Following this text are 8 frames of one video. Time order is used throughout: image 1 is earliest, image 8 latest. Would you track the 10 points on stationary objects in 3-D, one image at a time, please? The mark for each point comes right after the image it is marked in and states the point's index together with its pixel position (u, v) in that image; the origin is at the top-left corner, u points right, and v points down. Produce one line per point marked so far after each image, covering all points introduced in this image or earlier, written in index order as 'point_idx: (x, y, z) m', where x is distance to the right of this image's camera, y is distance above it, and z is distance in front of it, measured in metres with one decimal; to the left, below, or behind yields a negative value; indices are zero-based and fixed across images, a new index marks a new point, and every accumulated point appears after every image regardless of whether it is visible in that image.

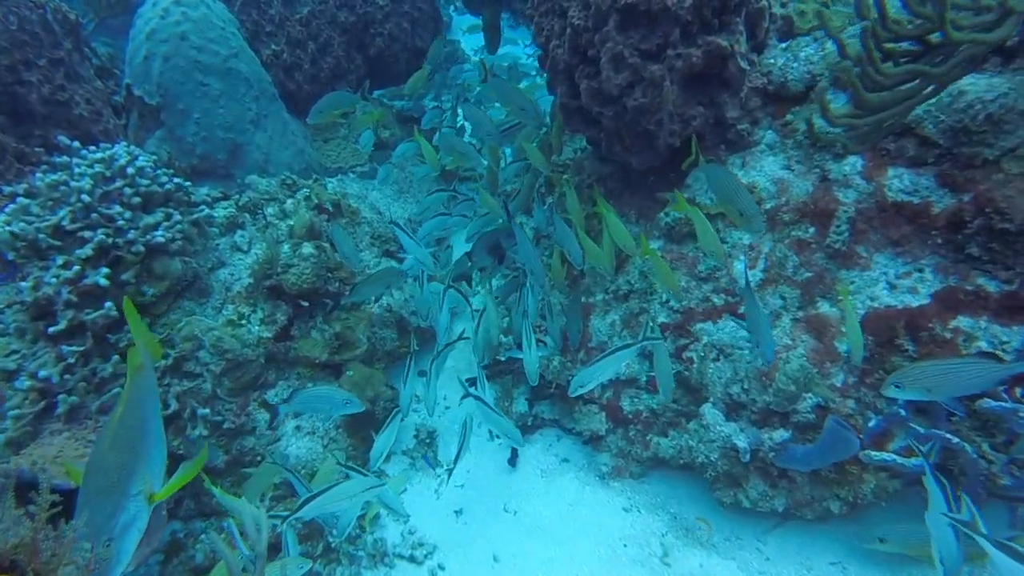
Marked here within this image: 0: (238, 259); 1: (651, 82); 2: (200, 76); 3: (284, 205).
0: (-2.3, +0.3, +5.2) m
1: (+1.0, +1.4, +4.3) m
2: (-2.8, +1.9, +5.6) m
3: (-2.0, +0.7, +5.7) m
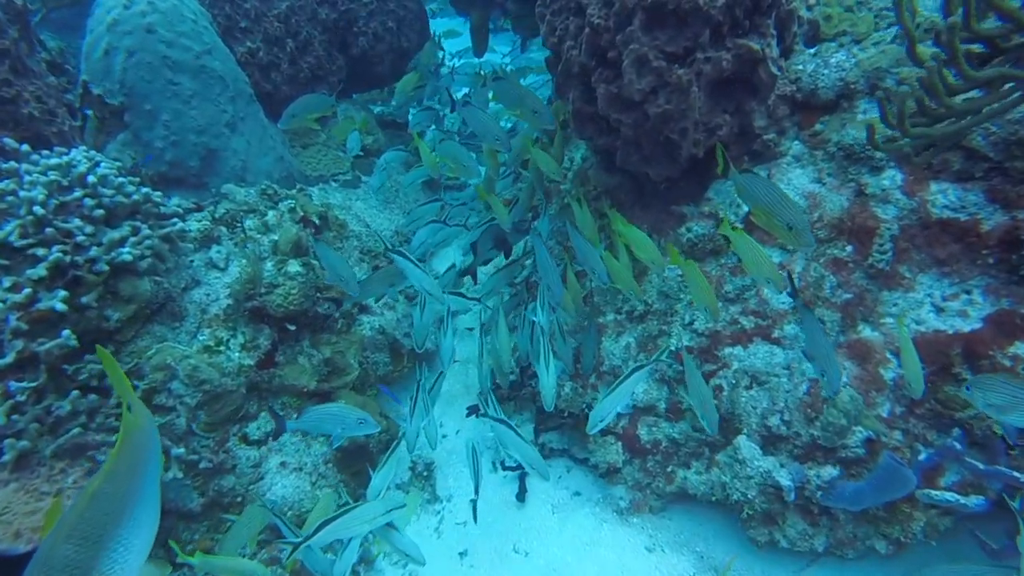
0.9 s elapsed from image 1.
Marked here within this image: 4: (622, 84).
0: (-2.2, +0.1, +4.7) m
1: (+1.1, +1.3, +4.0) m
2: (-2.8, +1.7, +5.1) m
3: (-2.0, +0.6, +5.2) m
4: (+0.7, +1.4, +4.2) m
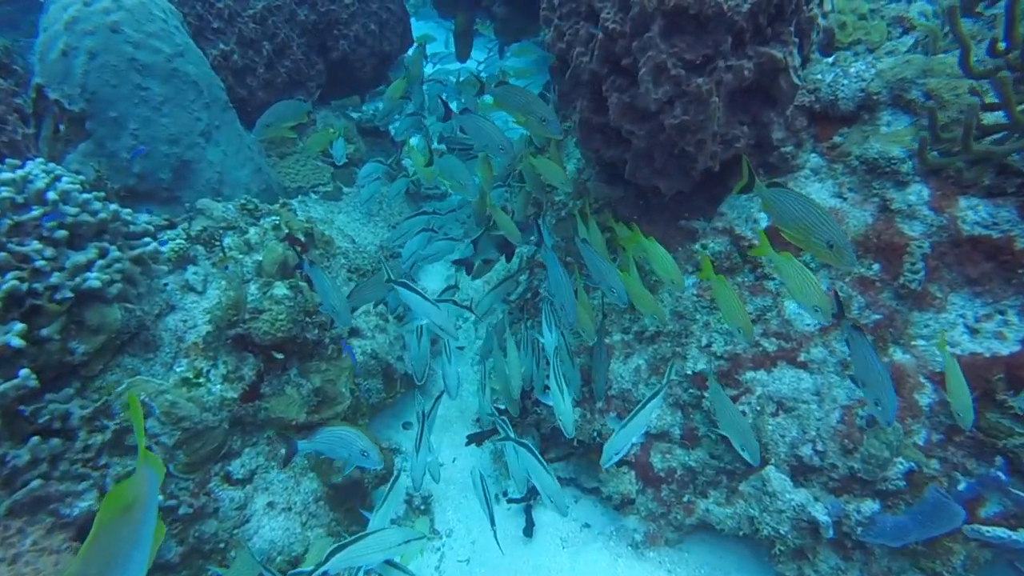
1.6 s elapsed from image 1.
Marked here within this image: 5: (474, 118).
0: (-2.2, -0.1, +4.3) m
1: (+1.1, +1.1, +3.8) m
2: (-2.8, +1.6, +4.6) m
3: (-2.0, +0.4, +4.8) m
4: (+0.8, +1.2, +4.0) m
5: (-0.3, +1.3, +4.7) m
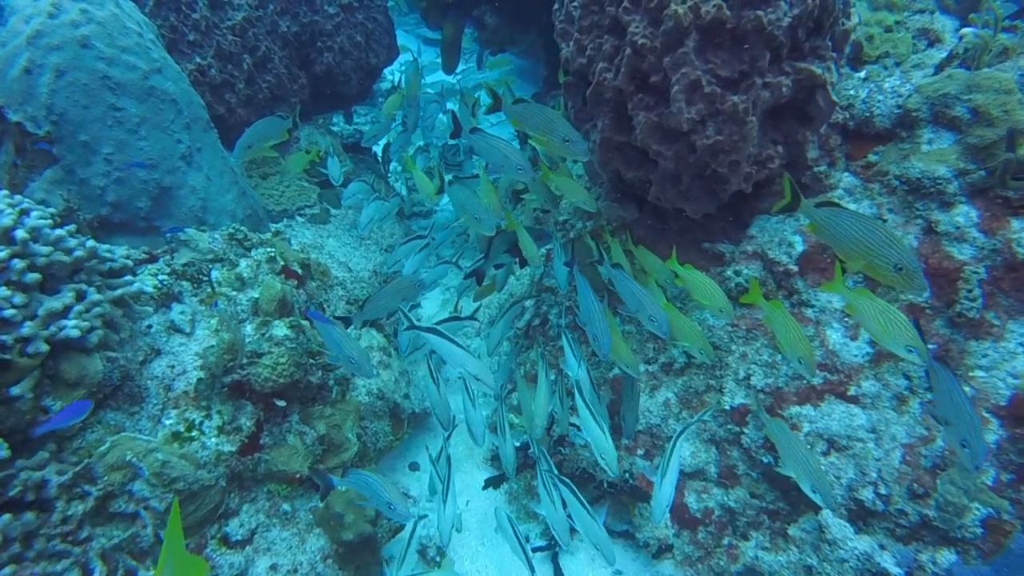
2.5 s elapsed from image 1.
0: (-2.1, -0.3, +3.9) m
1: (+1.2, +1.0, +3.6) m
2: (-2.7, +1.3, +4.2) m
3: (-1.9, +0.1, +4.4) m
4: (+0.9, +1.0, +3.7) m
5: (-0.2, +1.1, +4.4) m
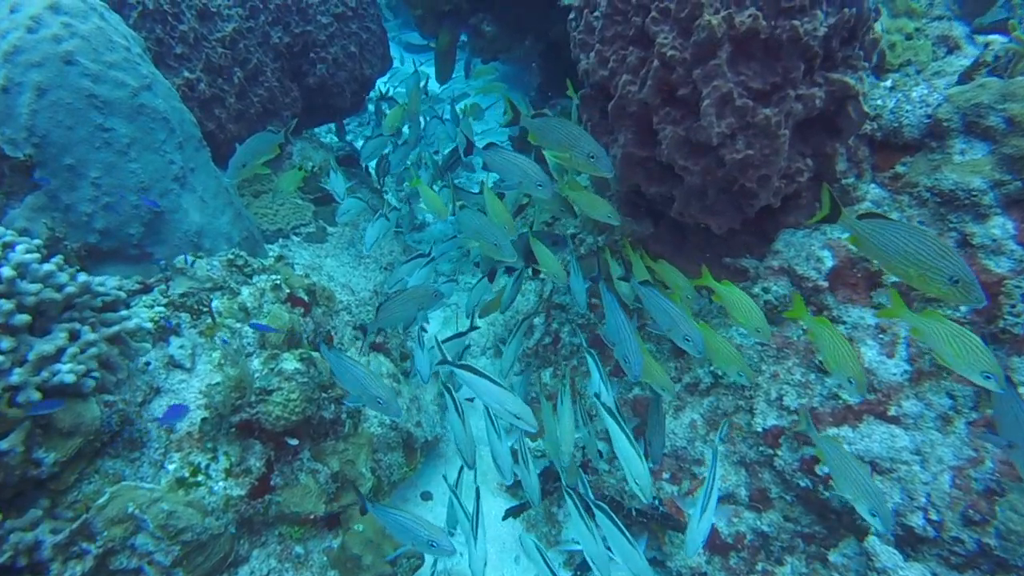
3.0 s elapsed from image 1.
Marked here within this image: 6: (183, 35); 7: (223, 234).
0: (-1.9, -0.5, +3.6) m
1: (+1.4, +0.9, +3.4) m
2: (-2.6, +1.1, +3.9) m
3: (-1.8, 0.0, +4.1) m
4: (+1.0, +0.9, +3.5) m
5: (-0.1, +0.9, +4.2) m
6: (-2.7, +2.1, +5.1) m
7: (-2.1, +0.4, +4.6) m
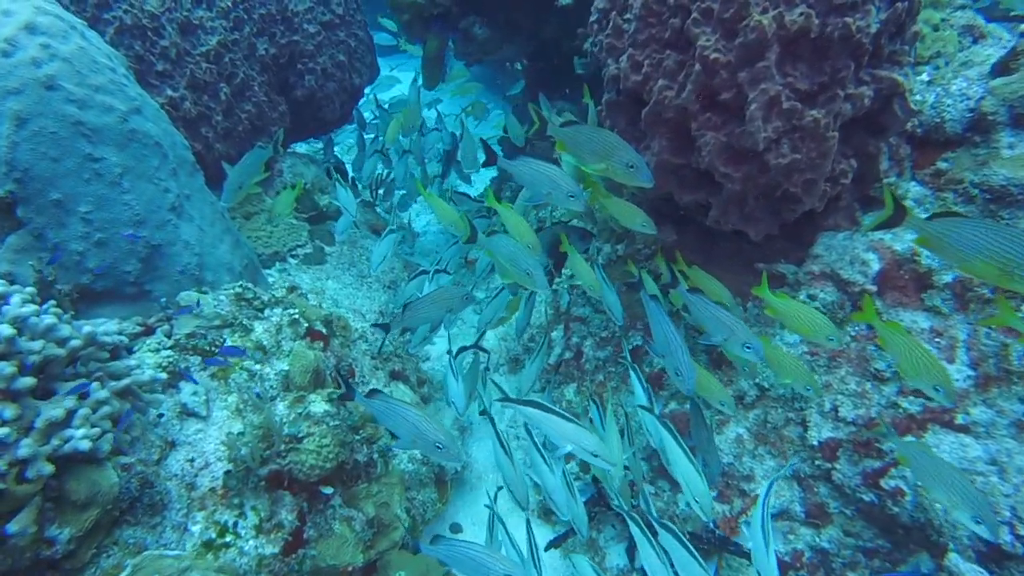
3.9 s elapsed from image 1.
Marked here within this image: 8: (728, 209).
0: (-1.6, -0.8, +3.3) m
1: (+1.6, +0.8, +3.3) m
2: (-2.4, +0.8, +3.6) m
3: (-1.6, -0.3, +3.8) m
4: (+1.2, +0.8, +3.4) m
5: (+0.1, +0.8, +4.0) m
6: (-2.6, +1.8, +4.8) m
7: (-2.0, +0.2, +4.3) m
8: (+1.3, +0.5, +3.7) m
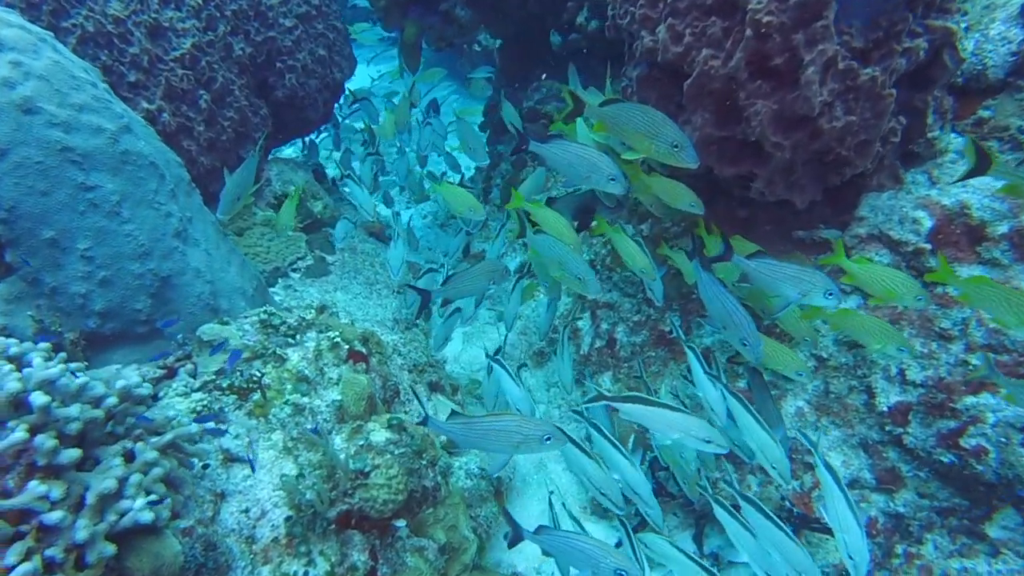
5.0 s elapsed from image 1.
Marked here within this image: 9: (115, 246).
0: (-1.2, -0.9, +3.0) m
1: (+1.8, +1.0, +3.1) m
2: (-2.2, +0.6, +3.1) m
3: (-1.2, -0.4, +3.5) m
4: (+1.4, +1.0, +3.2) m
5: (+0.3, +0.8, +3.8) m
6: (-2.6, +1.6, +4.3) m
7: (-1.7, 0.0, +3.9) m
8: (+1.5, +0.6, +3.6) m
9: (-2.1, +0.2, +3.3) m
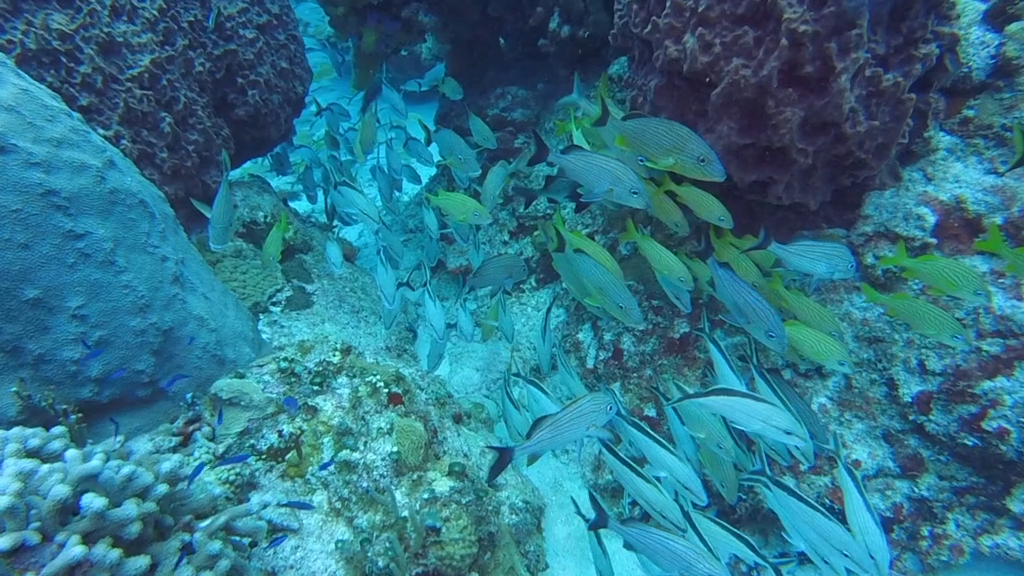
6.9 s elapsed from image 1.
0: (-0.9, -1.1, +2.7) m
1: (+2.0, +1.0, +3.2) m
2: (-1.9, +0.3, +2.7) m
3: (-1.0, -0.6, +3.1) m
4: (+1.6, +1.0, +3.2) m
5: (+0.4, +0.7, +3.6) m
6: (-2.5, +1.2, +3.8) m
7: (-1.5, -0.3, +3.5) m
8: (+1.7, +0.6, +3.6) m
9: (-1.8, -0.1, +2.8) m
